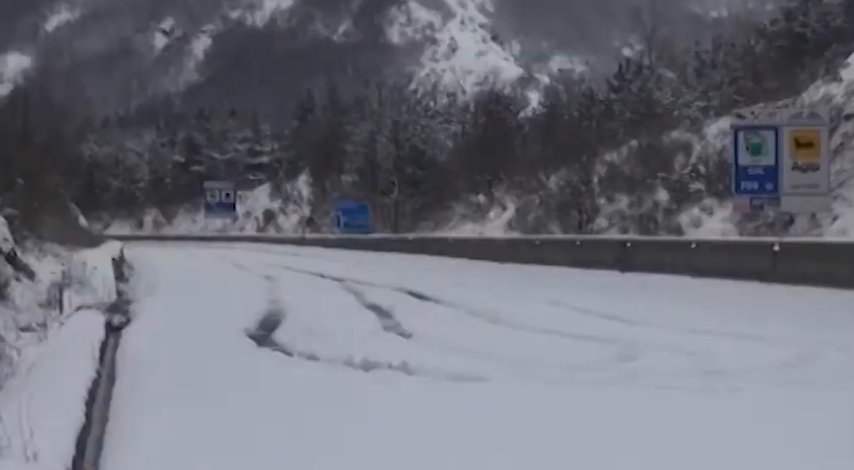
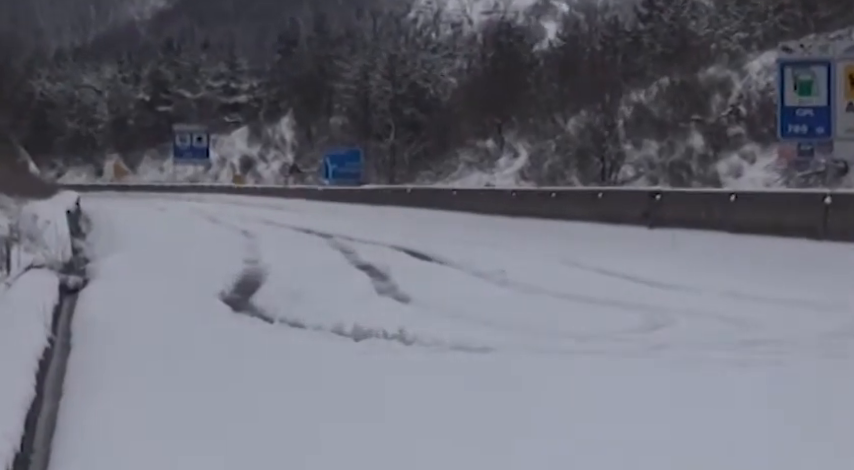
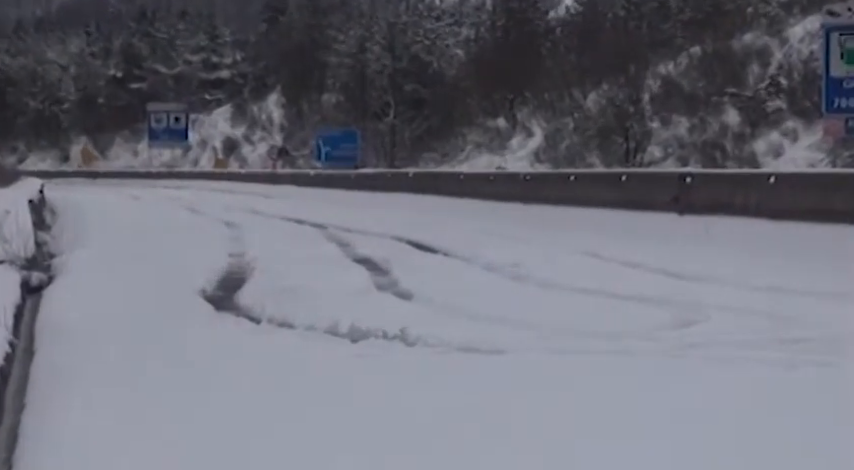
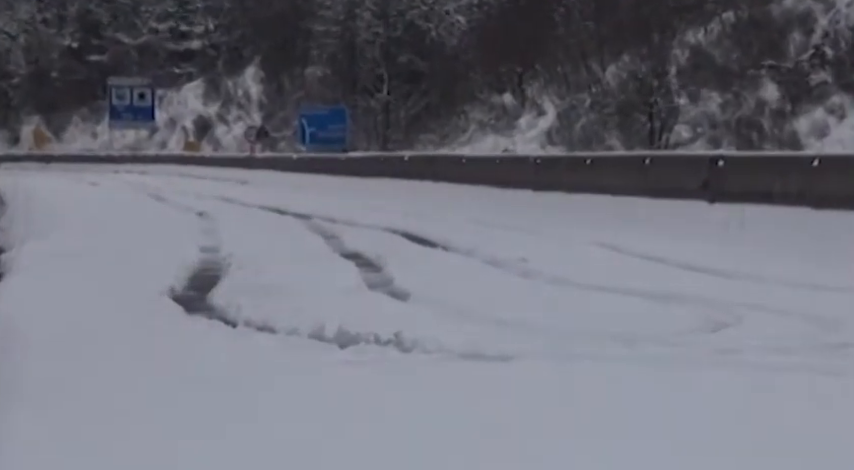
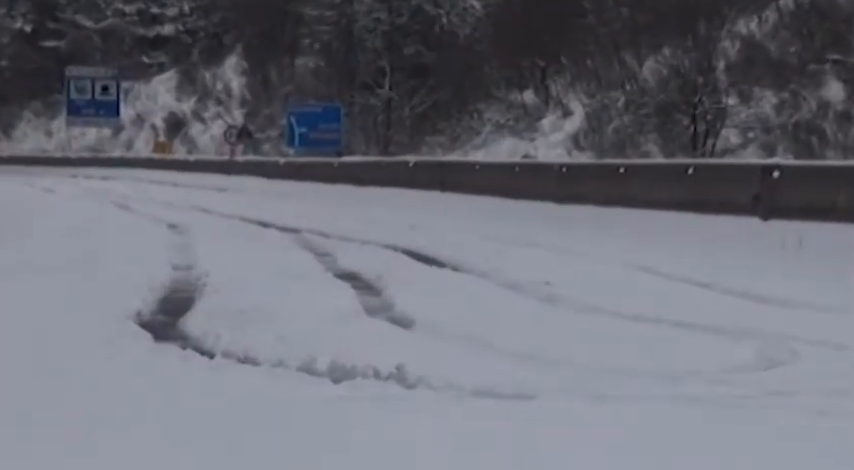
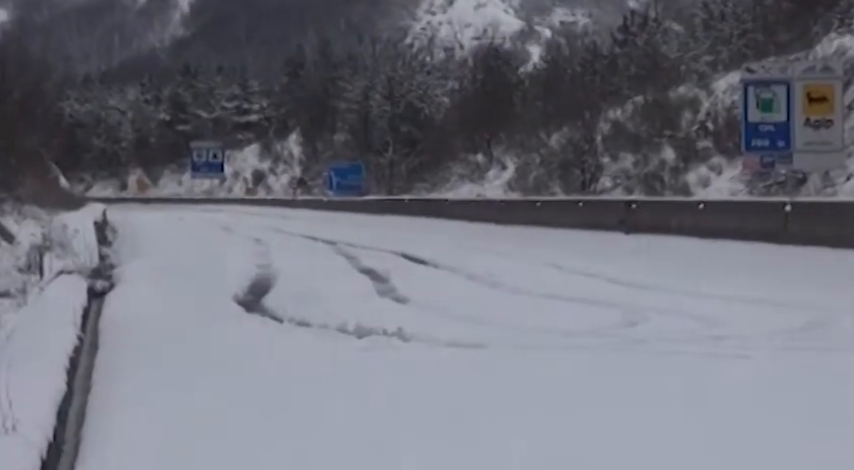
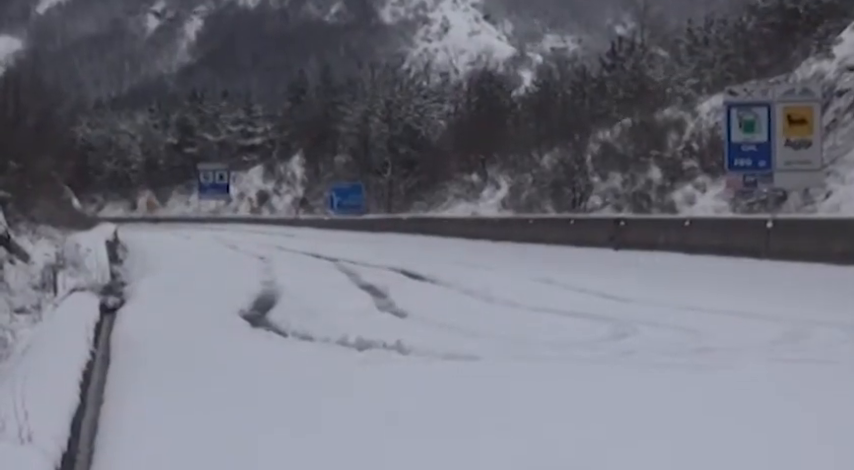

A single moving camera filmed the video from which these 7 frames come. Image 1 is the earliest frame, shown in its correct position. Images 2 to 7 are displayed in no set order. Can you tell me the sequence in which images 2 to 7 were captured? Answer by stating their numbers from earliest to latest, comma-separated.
7, 6, 2, 3, 4, 5
